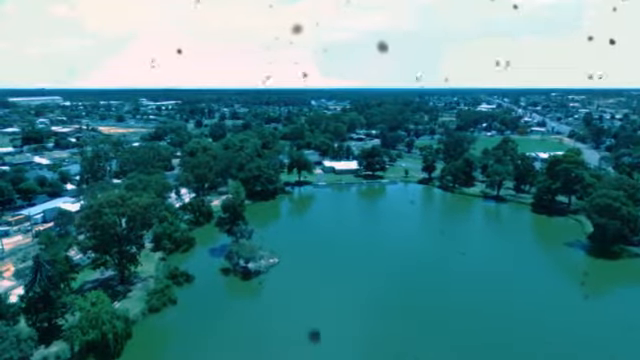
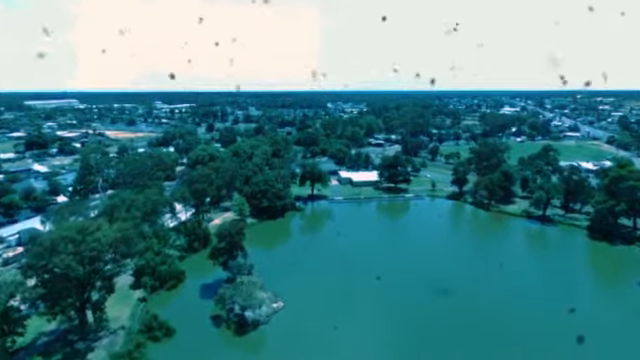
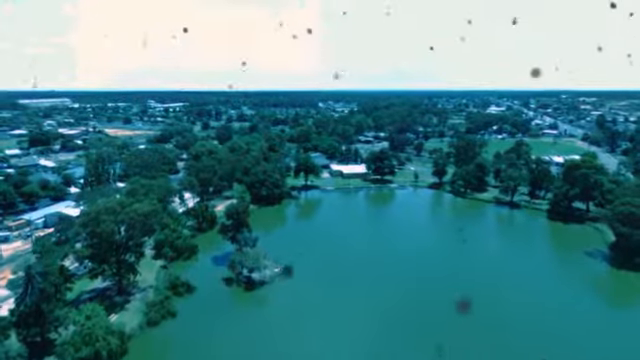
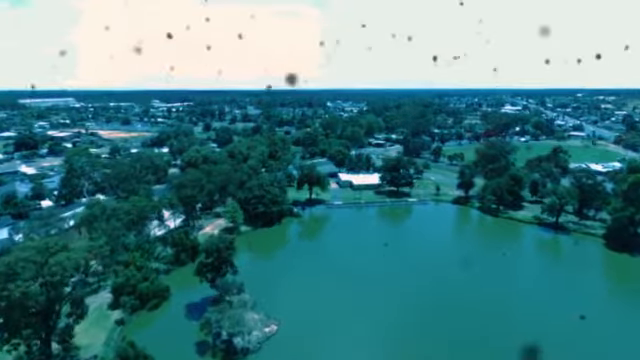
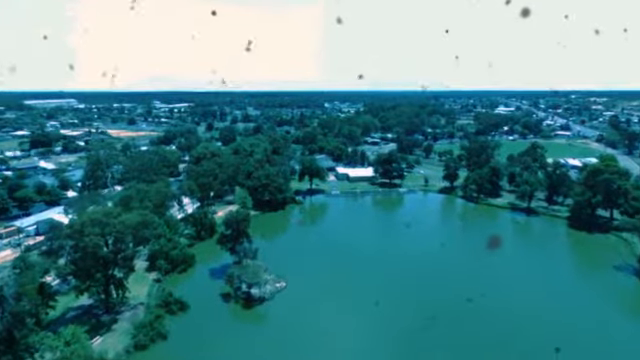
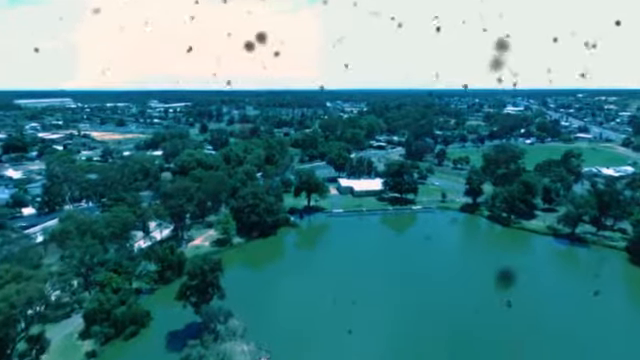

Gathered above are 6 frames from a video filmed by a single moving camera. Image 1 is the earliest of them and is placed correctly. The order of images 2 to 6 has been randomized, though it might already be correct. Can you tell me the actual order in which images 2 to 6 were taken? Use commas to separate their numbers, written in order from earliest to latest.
3, 5, 2, 4, 6
